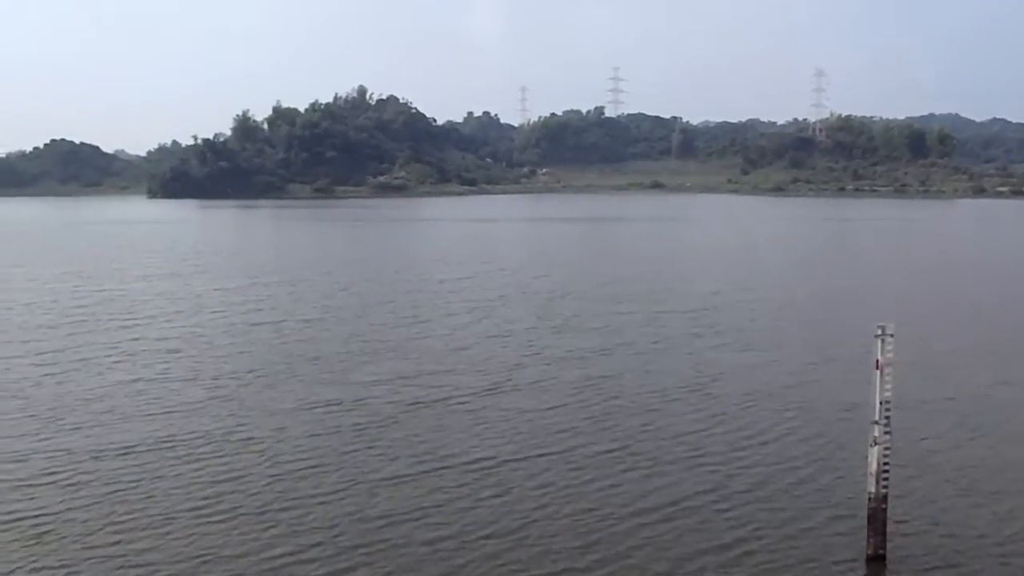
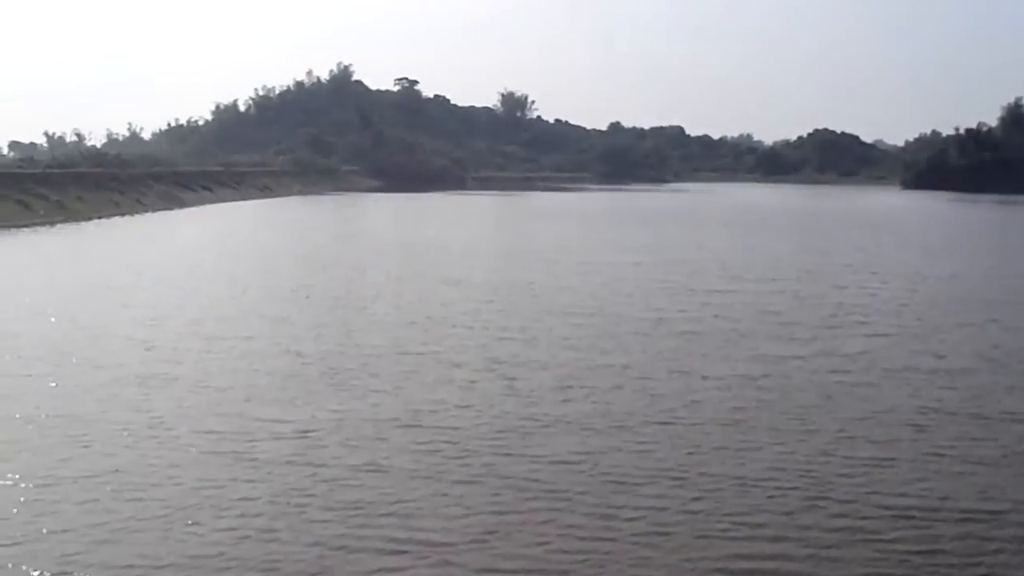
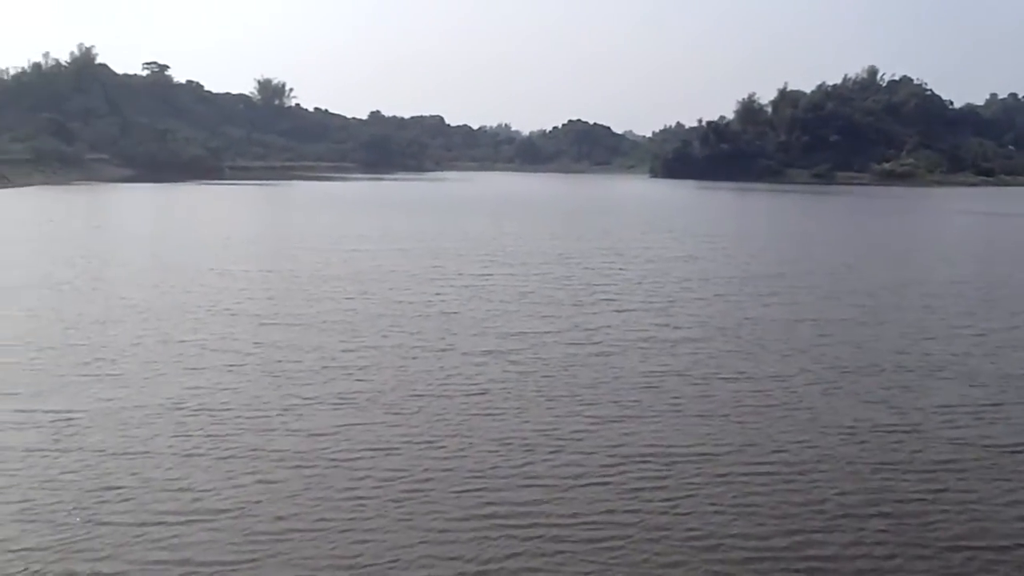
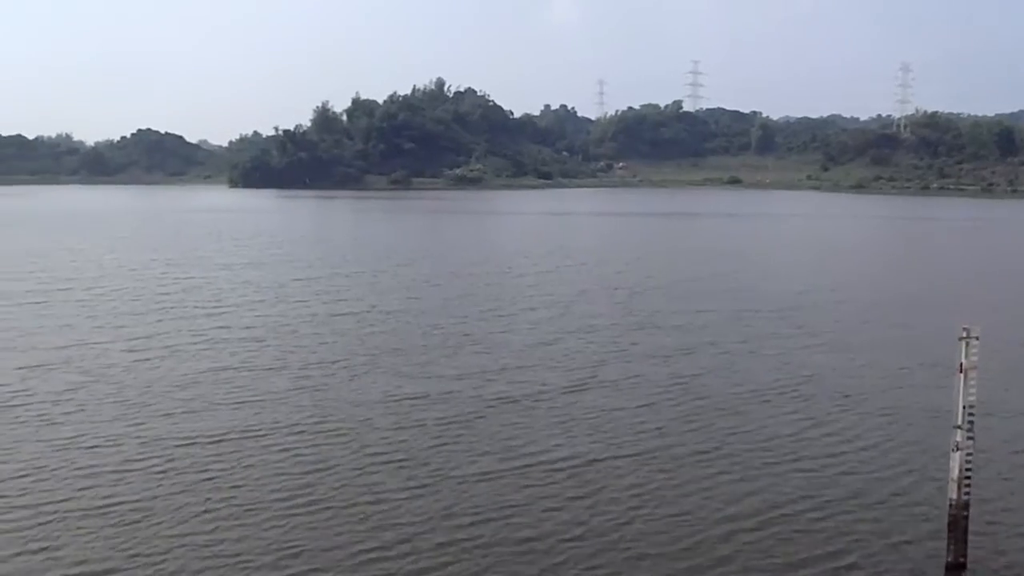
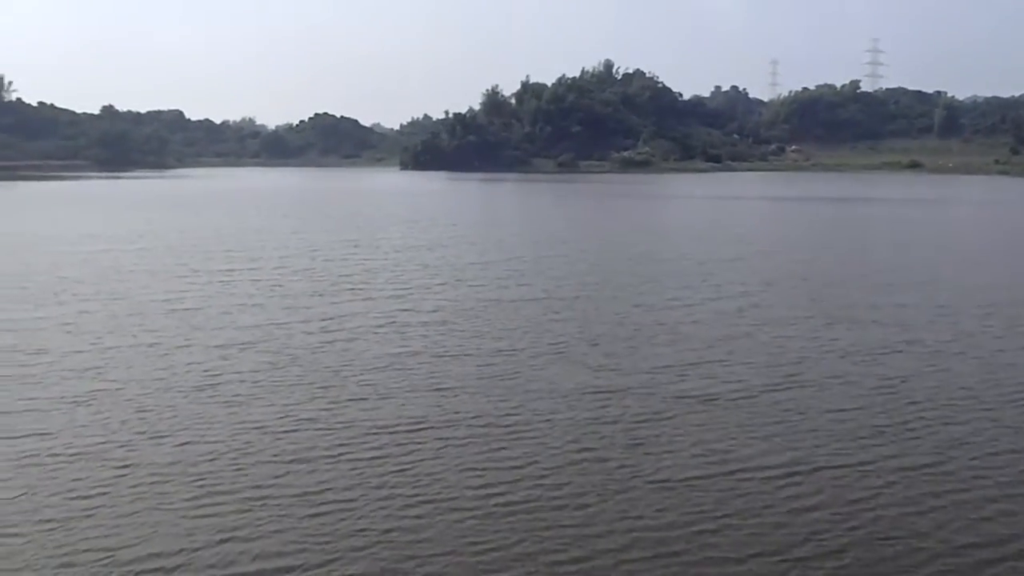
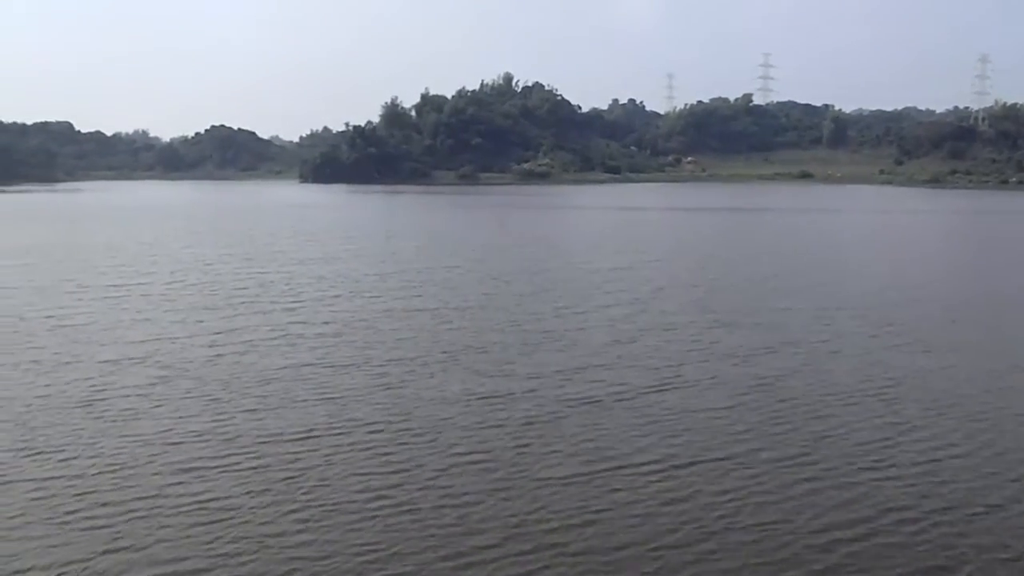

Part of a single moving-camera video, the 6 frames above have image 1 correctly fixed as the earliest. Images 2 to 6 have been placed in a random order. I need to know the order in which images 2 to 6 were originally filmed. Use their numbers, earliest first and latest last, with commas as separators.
4, 6, 5, 3, 2
